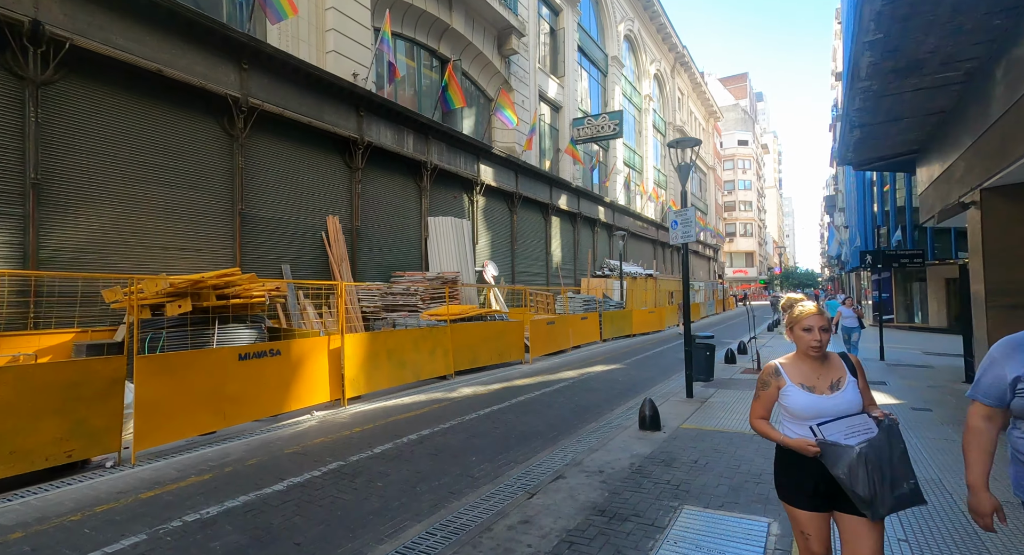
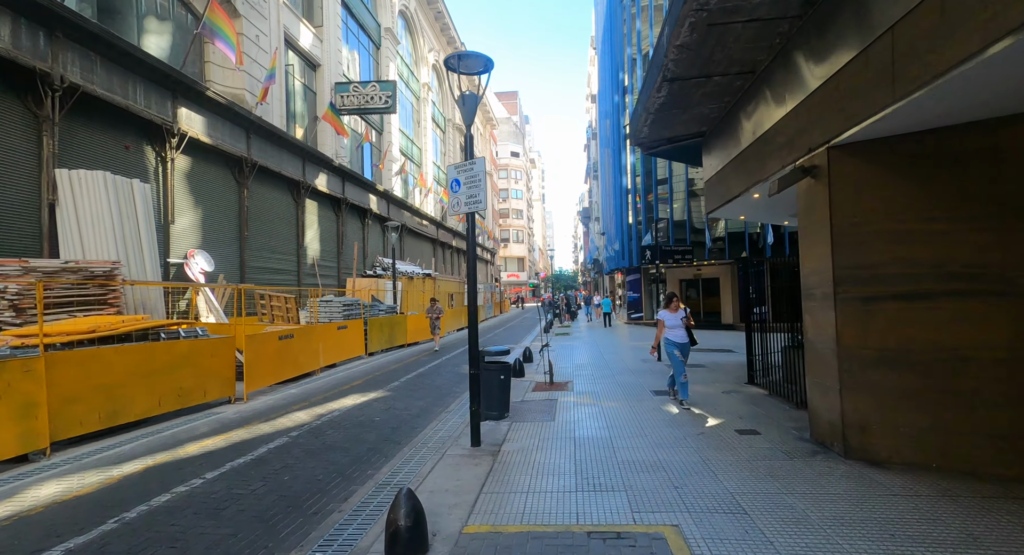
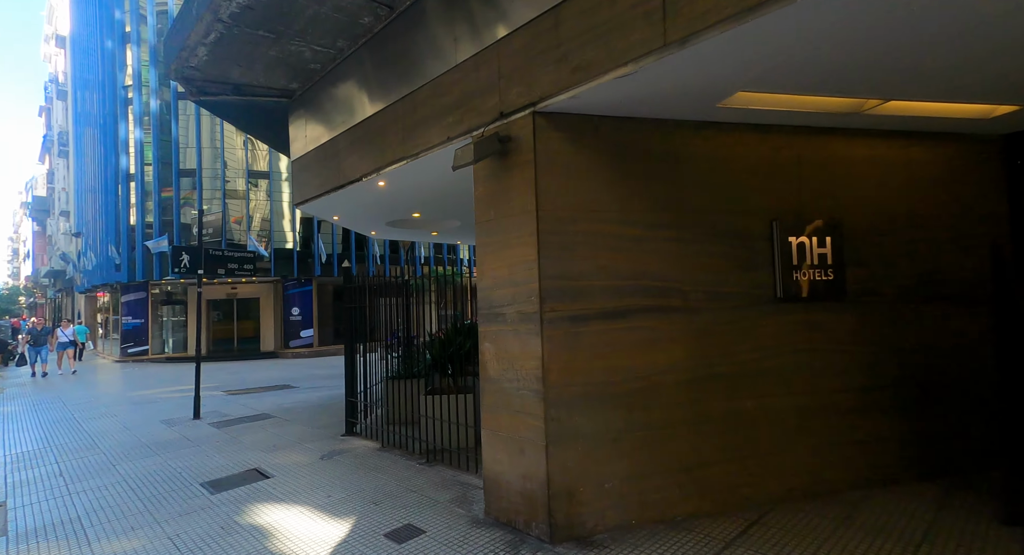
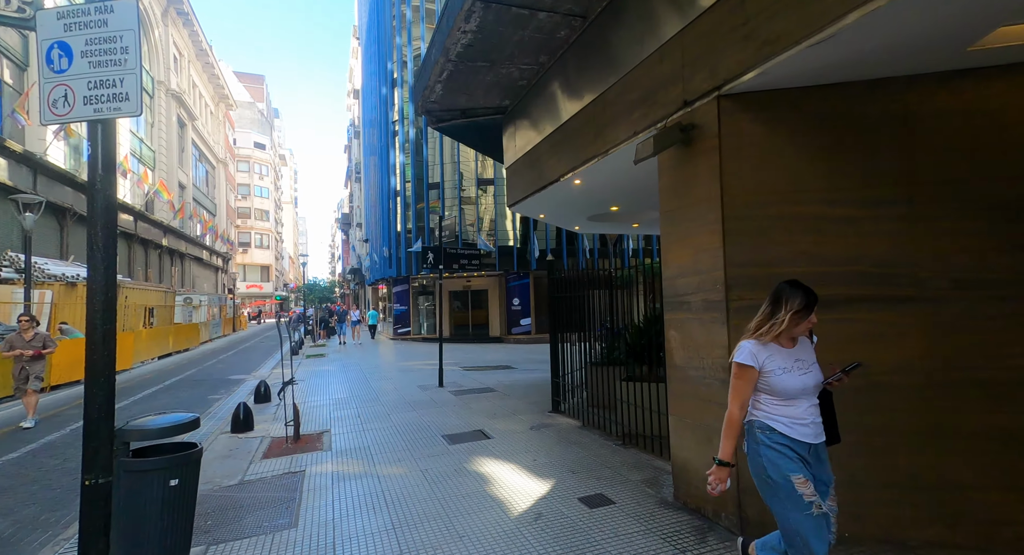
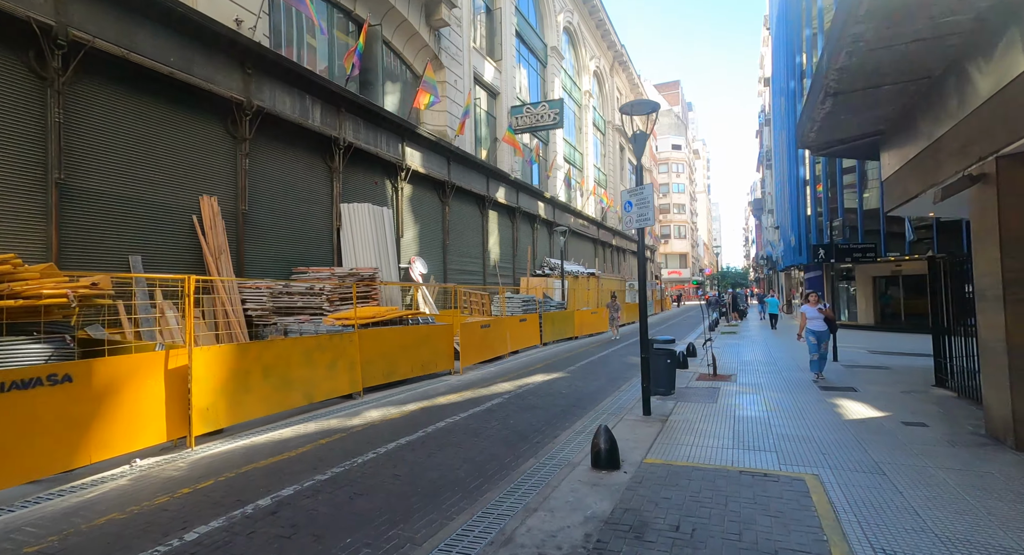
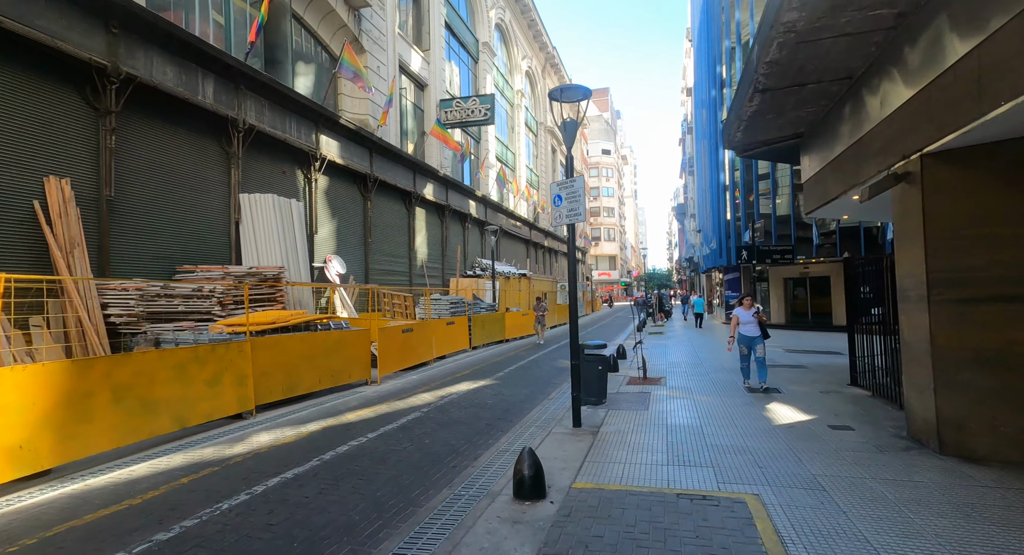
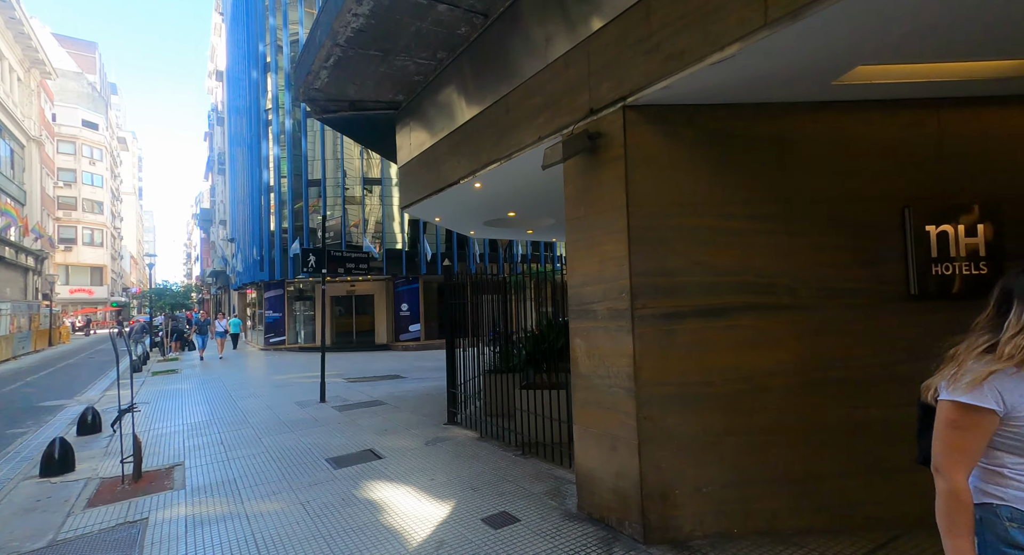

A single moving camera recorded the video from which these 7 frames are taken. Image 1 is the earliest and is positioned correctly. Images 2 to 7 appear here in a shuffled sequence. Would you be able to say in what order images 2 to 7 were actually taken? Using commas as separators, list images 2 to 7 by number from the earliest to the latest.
5, 6, 2, 4, 7, 3
